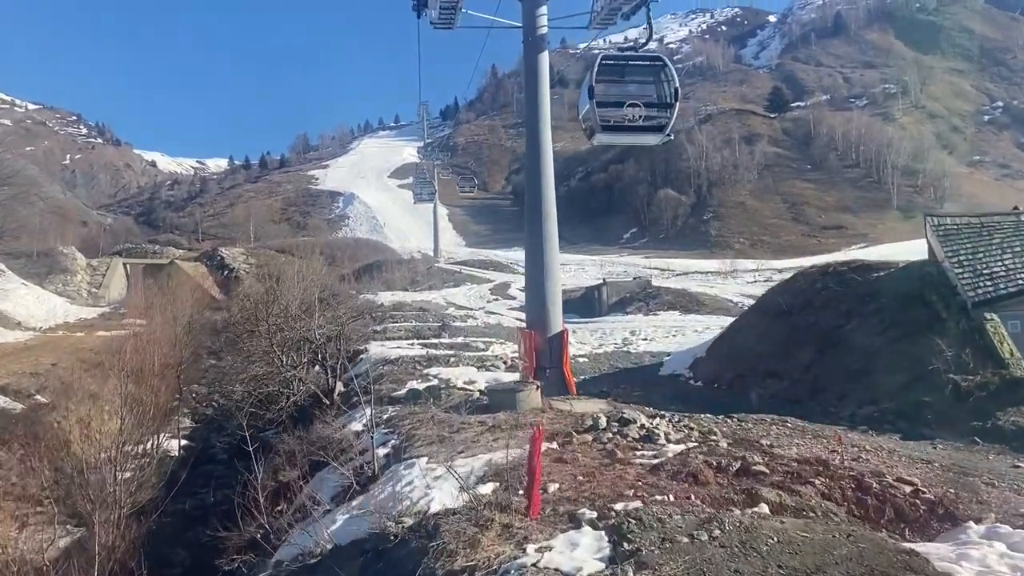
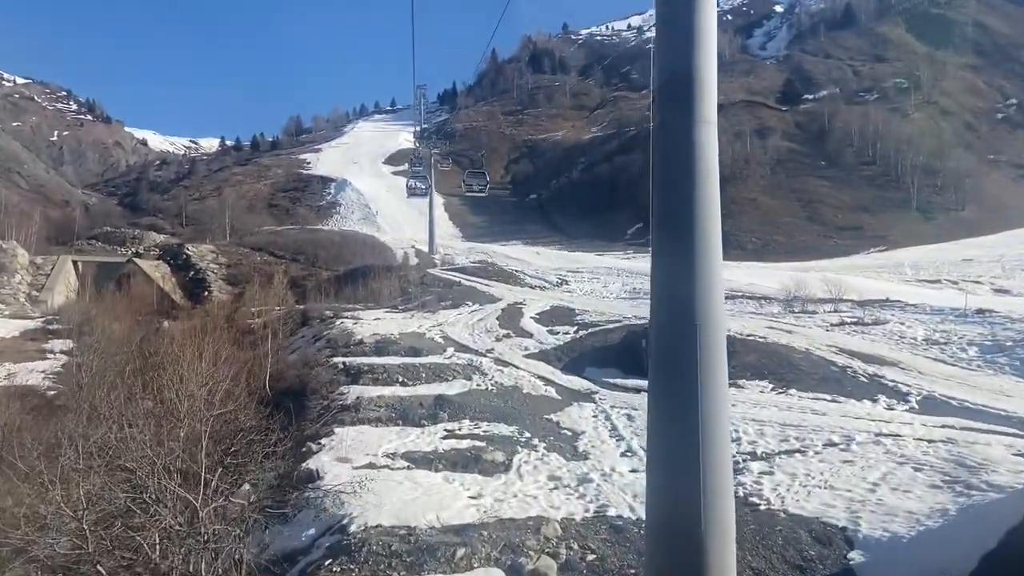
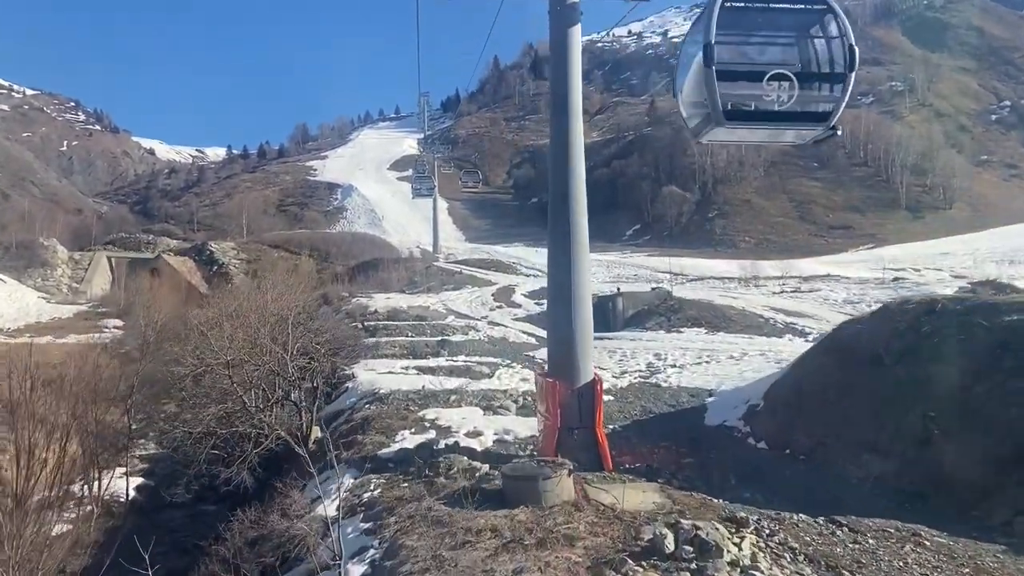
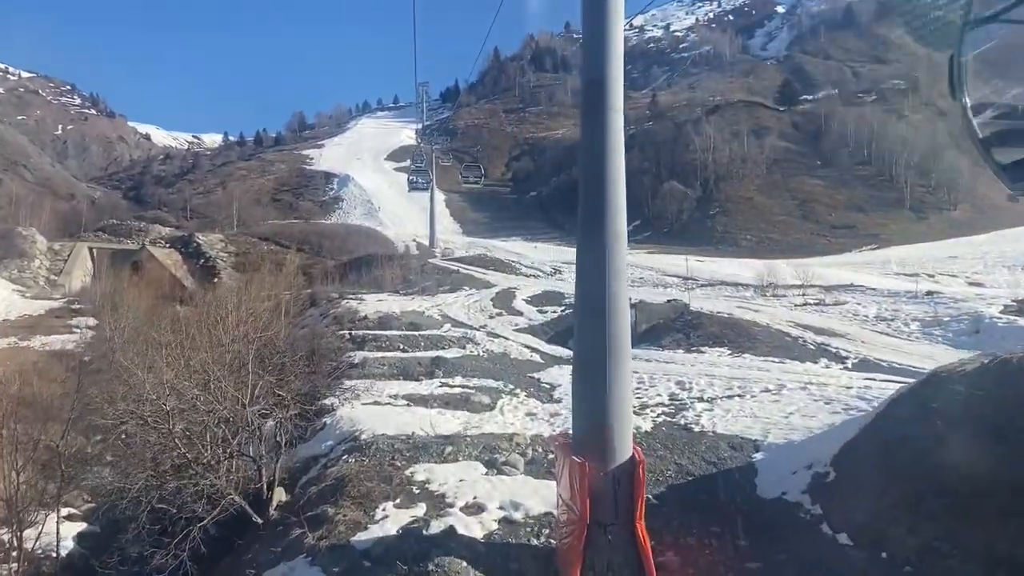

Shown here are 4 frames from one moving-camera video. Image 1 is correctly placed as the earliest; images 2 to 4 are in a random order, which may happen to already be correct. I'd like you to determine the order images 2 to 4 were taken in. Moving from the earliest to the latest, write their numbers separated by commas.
3, 4, 2
